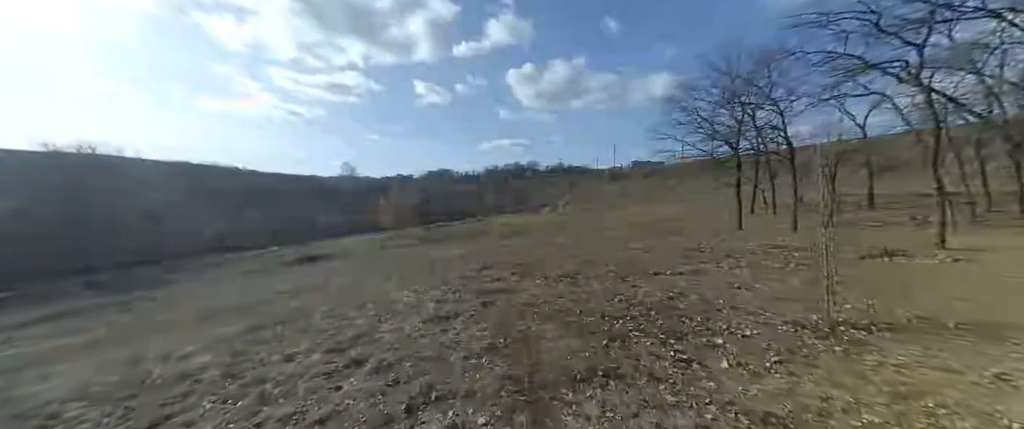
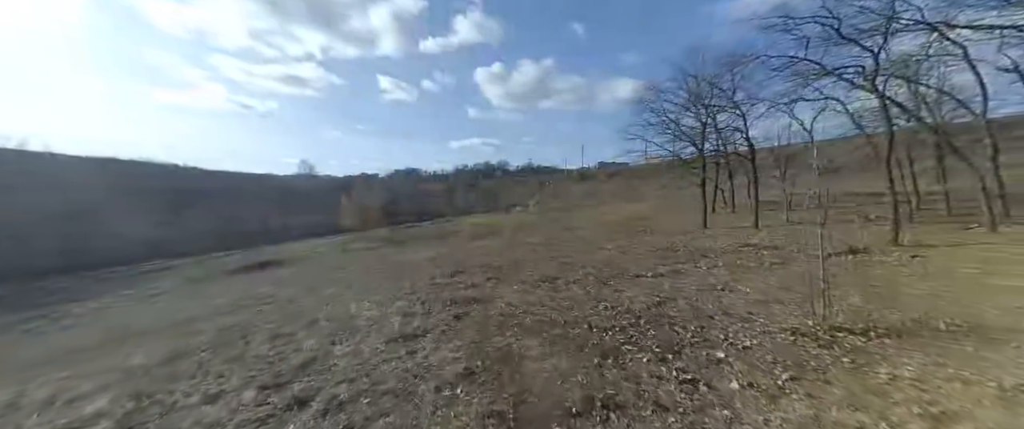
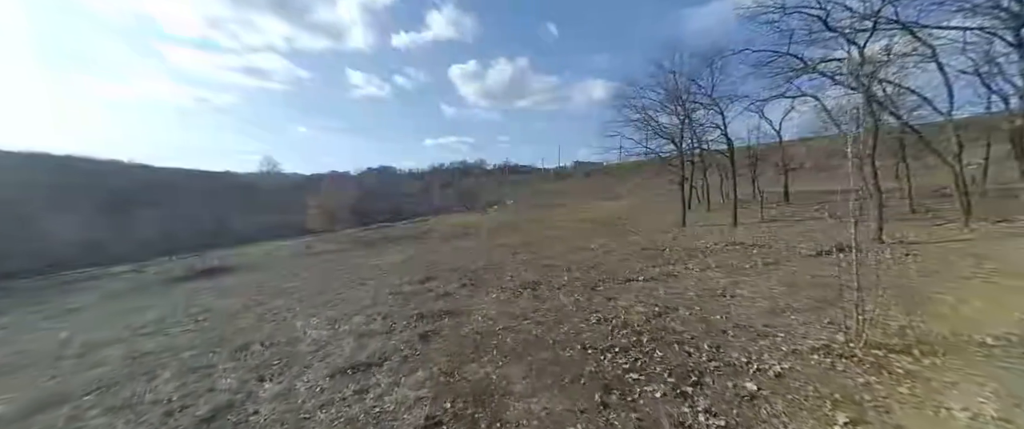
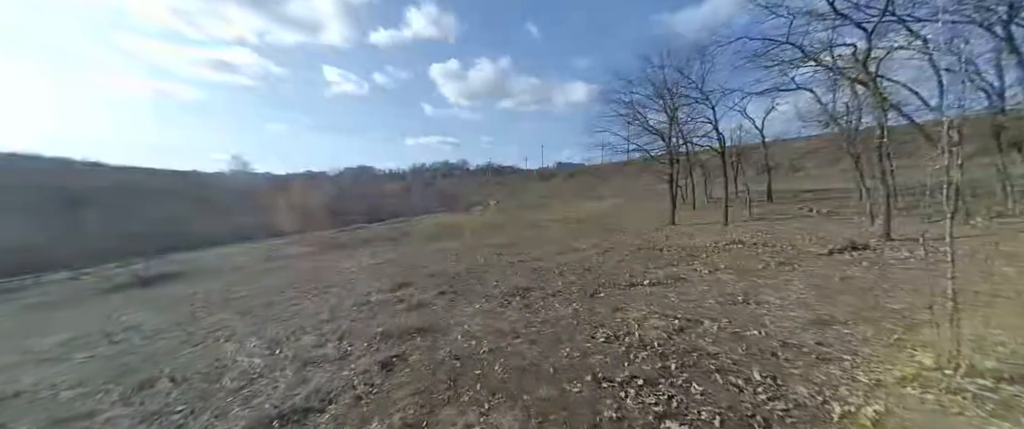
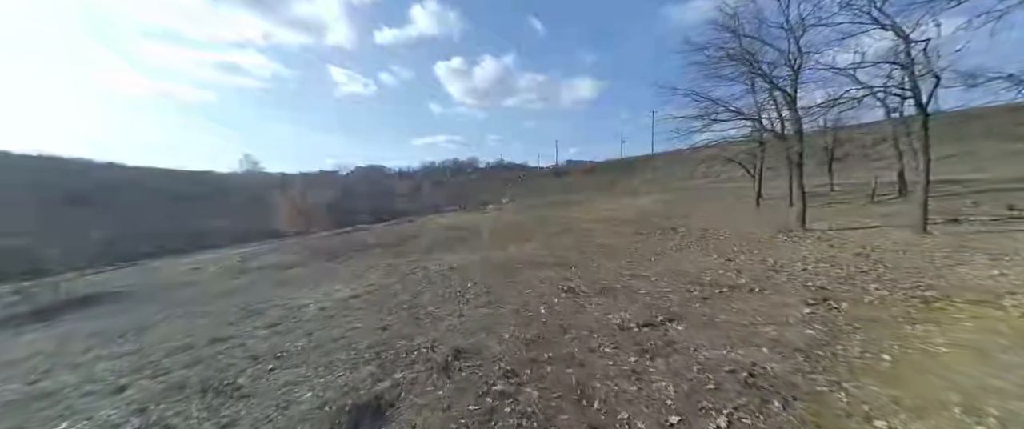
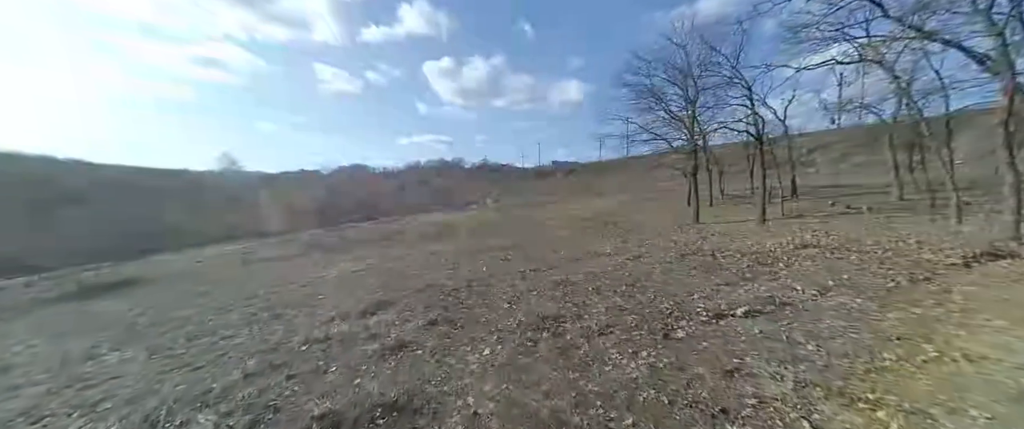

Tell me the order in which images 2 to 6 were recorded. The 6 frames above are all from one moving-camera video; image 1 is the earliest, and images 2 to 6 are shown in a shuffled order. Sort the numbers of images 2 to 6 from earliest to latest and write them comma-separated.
2, 3, 4, 6, 5
